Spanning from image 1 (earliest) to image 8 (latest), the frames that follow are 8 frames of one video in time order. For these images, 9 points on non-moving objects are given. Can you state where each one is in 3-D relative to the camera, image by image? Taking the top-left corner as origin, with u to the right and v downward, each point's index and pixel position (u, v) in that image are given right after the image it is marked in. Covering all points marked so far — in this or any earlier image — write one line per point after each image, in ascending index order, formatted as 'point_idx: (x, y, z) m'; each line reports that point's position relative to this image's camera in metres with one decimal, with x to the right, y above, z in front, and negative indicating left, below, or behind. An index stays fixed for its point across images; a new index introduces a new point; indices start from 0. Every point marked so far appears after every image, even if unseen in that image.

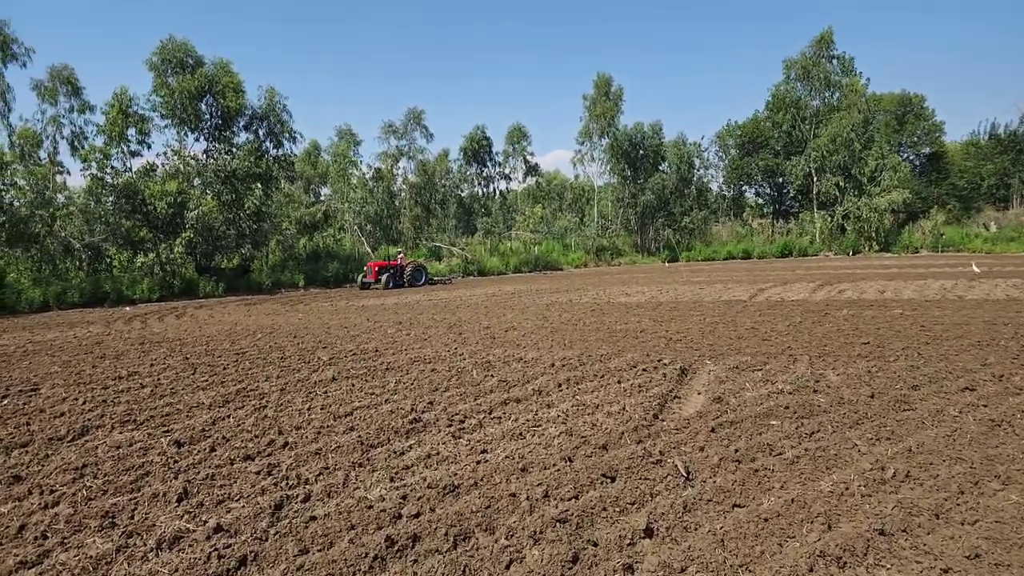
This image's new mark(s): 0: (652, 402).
0: (+1.2, -1.0, +5.7) m
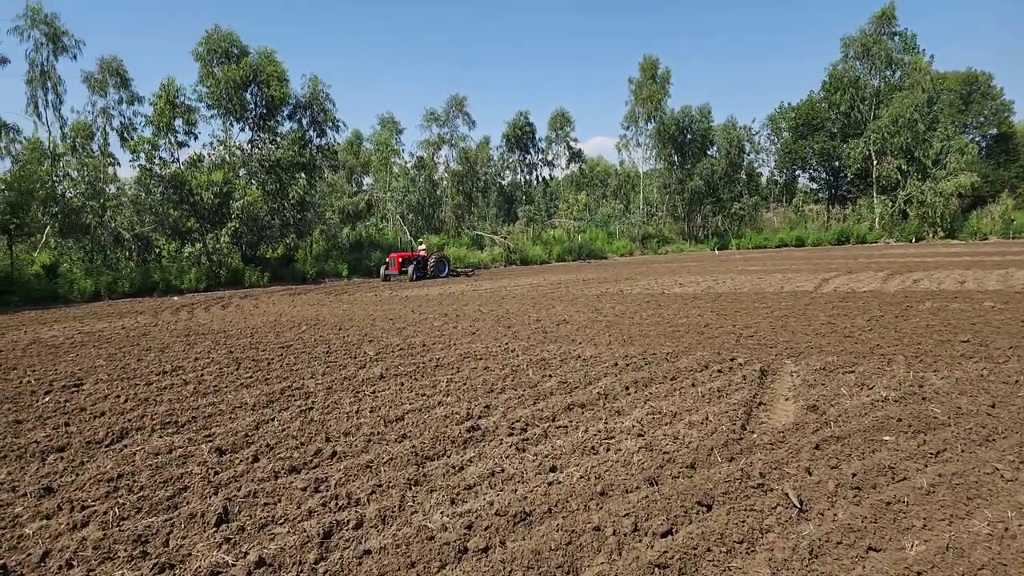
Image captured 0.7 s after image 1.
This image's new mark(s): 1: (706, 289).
0: (+1.7, -0.9, +5.1) m
1: (+4.4, -0.1, +15.0) m
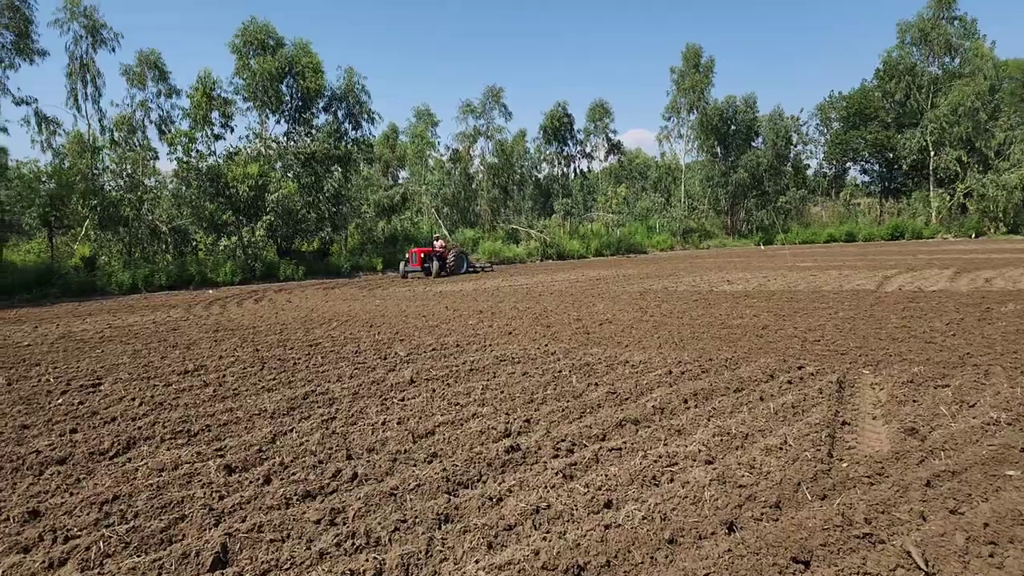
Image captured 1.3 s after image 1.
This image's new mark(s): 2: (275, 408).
0: (+2.0, -1.0, +4.4) m
1: (+5.2, 0.0, +14.1) m
2: (-2.0, -1.0, +5.6) m
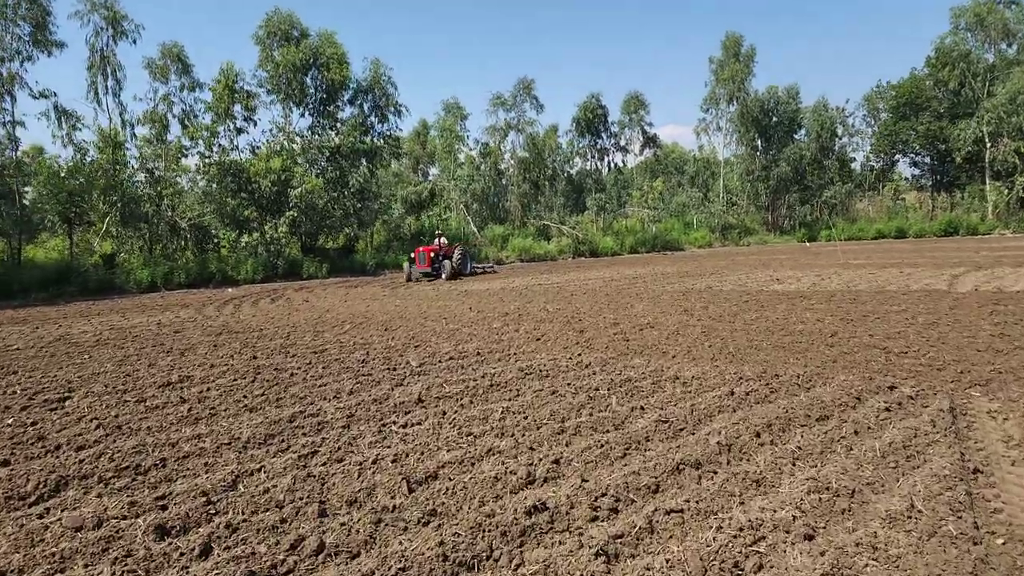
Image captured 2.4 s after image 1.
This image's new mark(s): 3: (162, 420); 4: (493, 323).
0: (+2.1, -1.0, +3.2) m
1: (+5.8, 0.0, +12.8) m
2: (-1.8, -1.0, +4.6) m
3: (-2.8, -1.0, +5.2) m
4: (-0.3, -0.5, +9.9) m
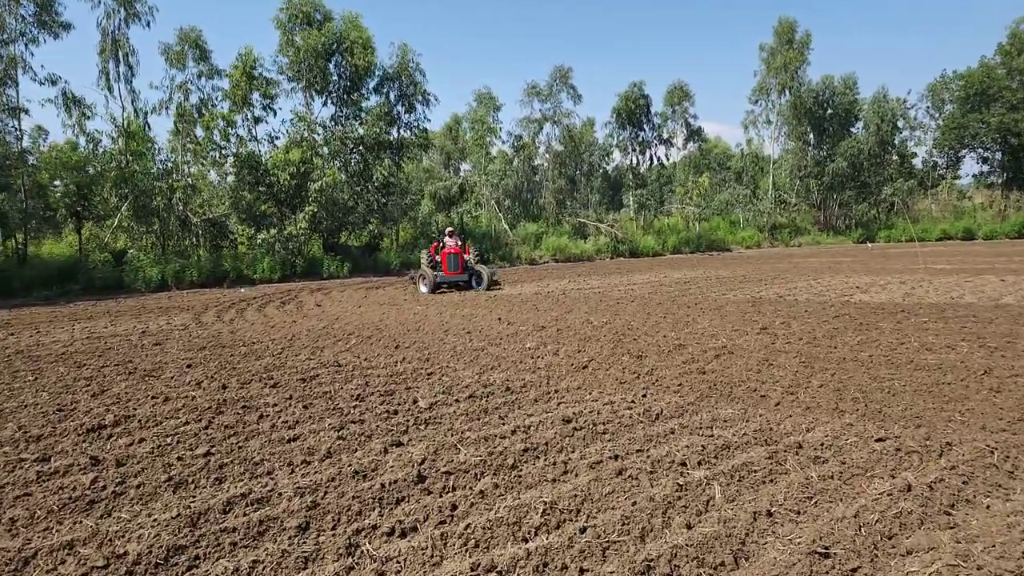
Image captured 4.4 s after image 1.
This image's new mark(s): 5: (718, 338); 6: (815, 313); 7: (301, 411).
0: (+2.3, -1.2, +1.3) m
1: (+6.4, -0.2, +10.7) m
2: (-1.6, -1.1, +2.9) m
3: (-2.5, -1.1, +3.6) m
4: (+0.2, -0.7, +8.1) m
5: (+2.4, -0.6, +7.9) m
6: (+4.5, -0.4, +9.9) m
7: (-1.7, -1.0, +5.3) m
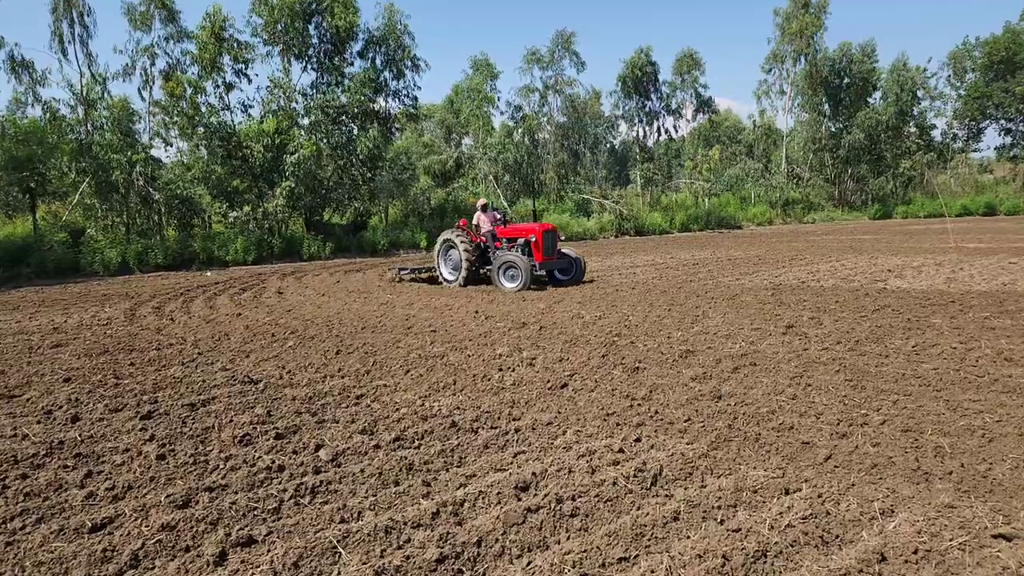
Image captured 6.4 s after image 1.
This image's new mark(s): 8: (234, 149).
0: (+1.9, -1.3, -0.2) m
1: (+6.1, 0.0, +9.1) m
2: (-2.0, -1.2, +1.4) m
3: (-2.9, -1.2, +2.1) m
4: (-0.1, -0.6, +6.6) m
5: (+2.1, -0.5, +6.3) m
6: (+4.2, -0.2, +8.3) m
7: (-2.0, -1.0, +3.8) m
8: (-8.0, +4.0, +19.1) m
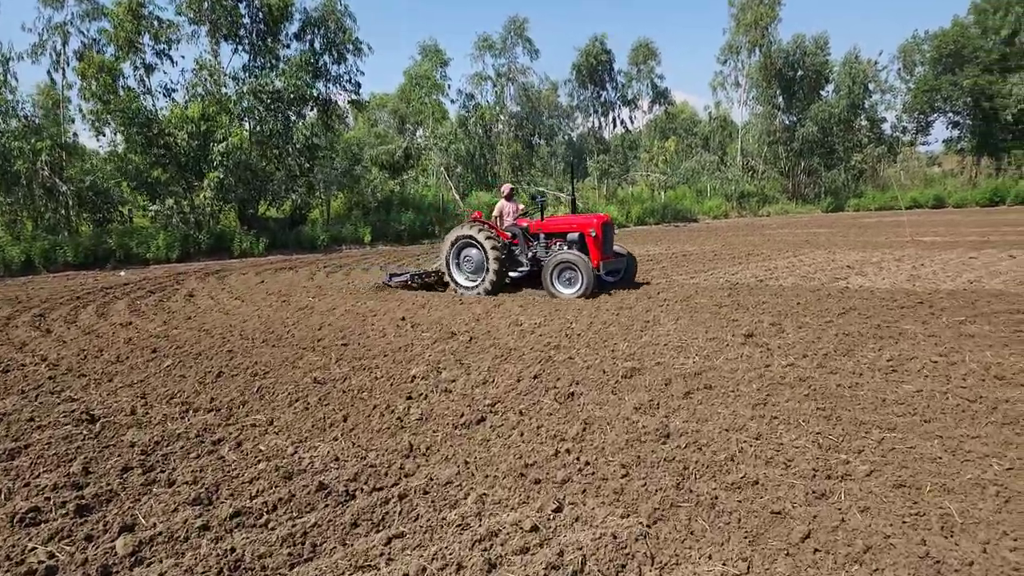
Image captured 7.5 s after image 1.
0: (+1.6, -1.4, -1.1) m
1: (+5.2, 0.0, +8.5) m
2: (-2.4, -1.4, +0.3) m
3: (-3.3, -1.3, +0.9) m
4: (-0.8, -0.6, +5.6) m
5: (+1.4, -0.6, +5.4) m
6: (+3.4, -0.2, +7.6) m
7: (-2.5, -1.1, +2.7) m
8: (-9.5, +4.0, +17.6) m
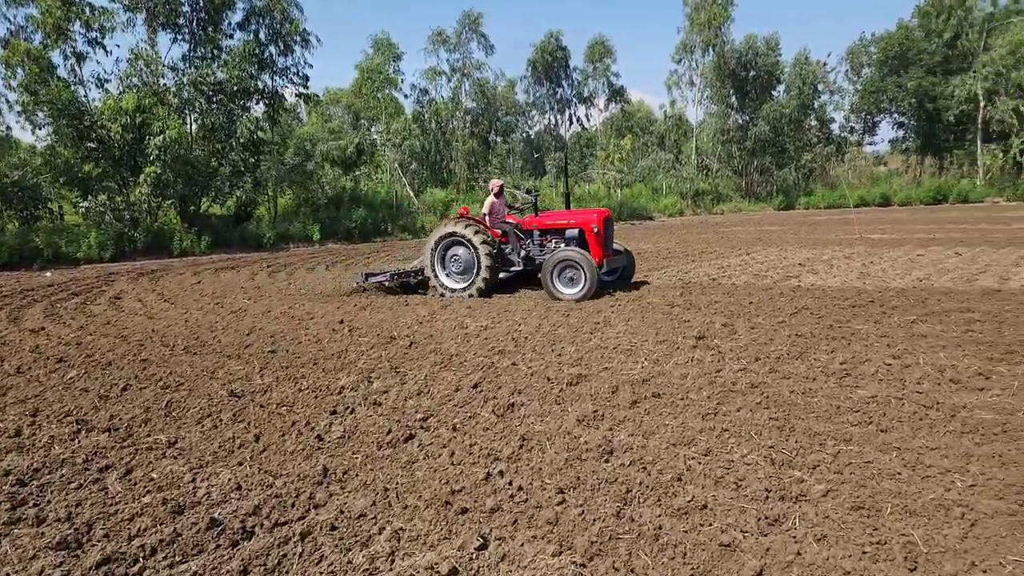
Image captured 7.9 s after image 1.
0: (+1.5, -1.4, -1.3) m
1: (+4.6, 0.0, +8.4) m
2: (-2.5, -1.4, -0.2) m
3: (-3.5, -1.4, +0.4) m
4: (-1.3, -0.6, +5.2) m
5: (+1.0, -0.6, +5.1) m
6: (+2.8, -0.2, +7.4) m
7: (-2.8, -1.1, +2.2) m
8: (-10.7, +4.0, +16.6) m
